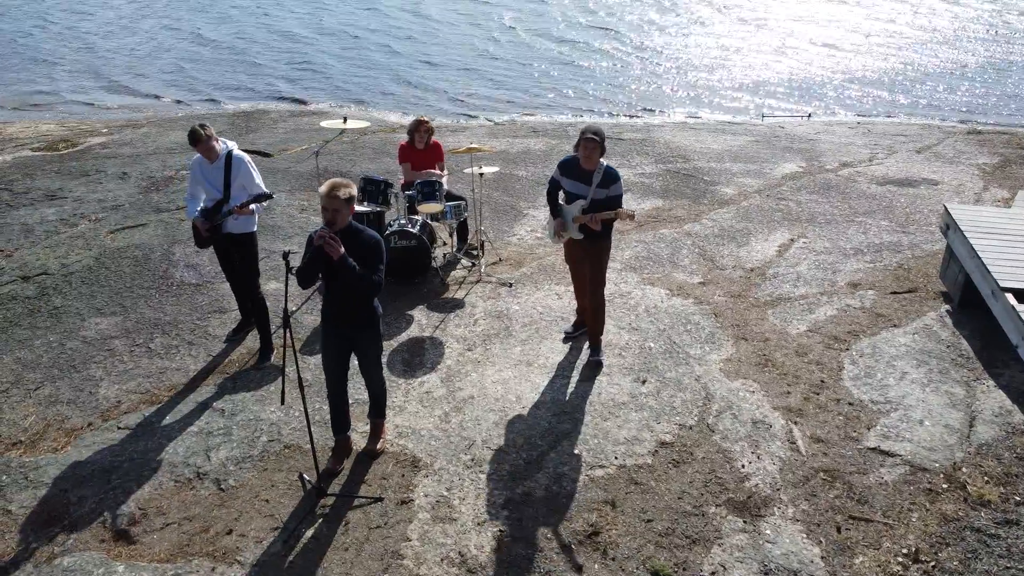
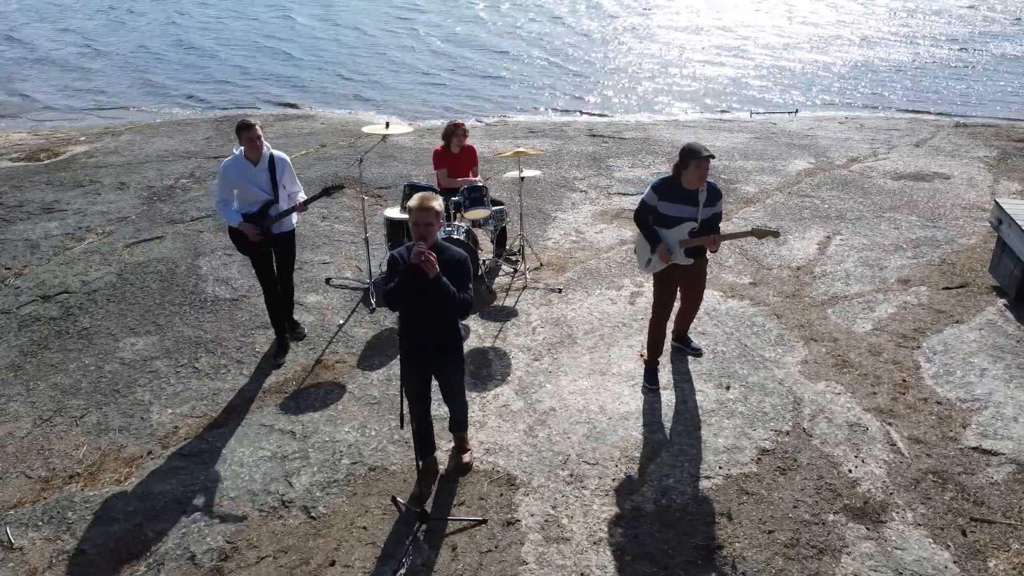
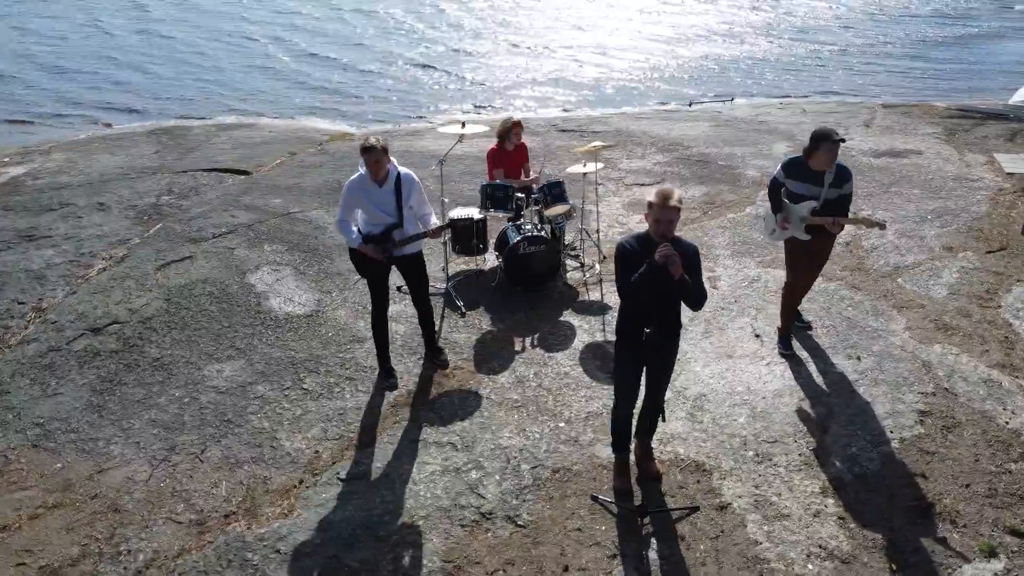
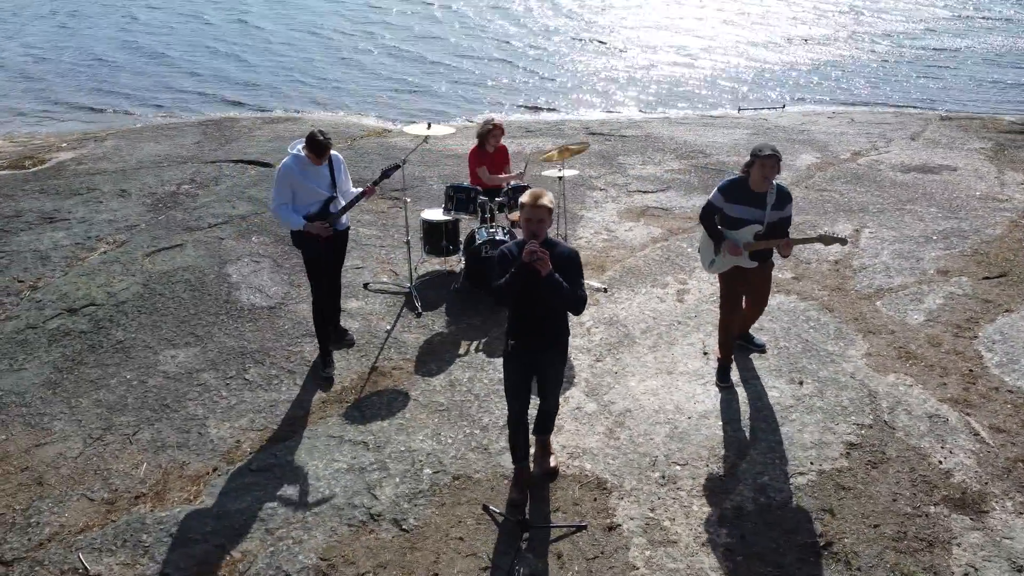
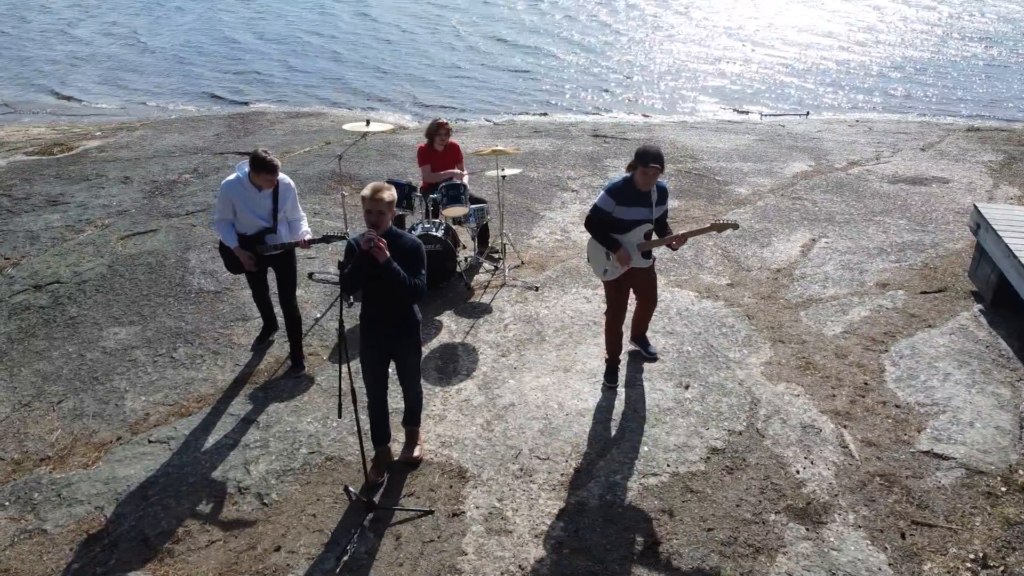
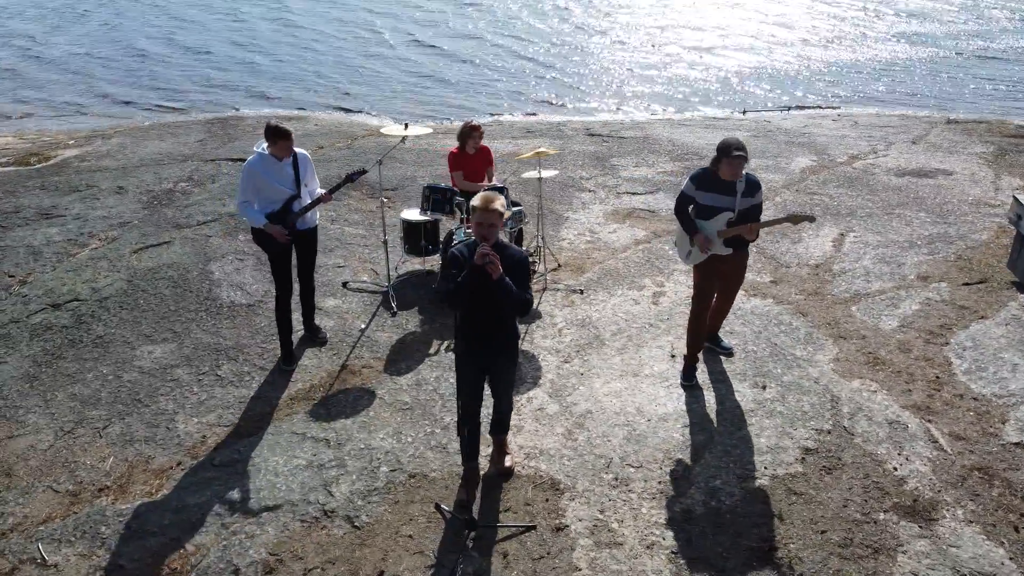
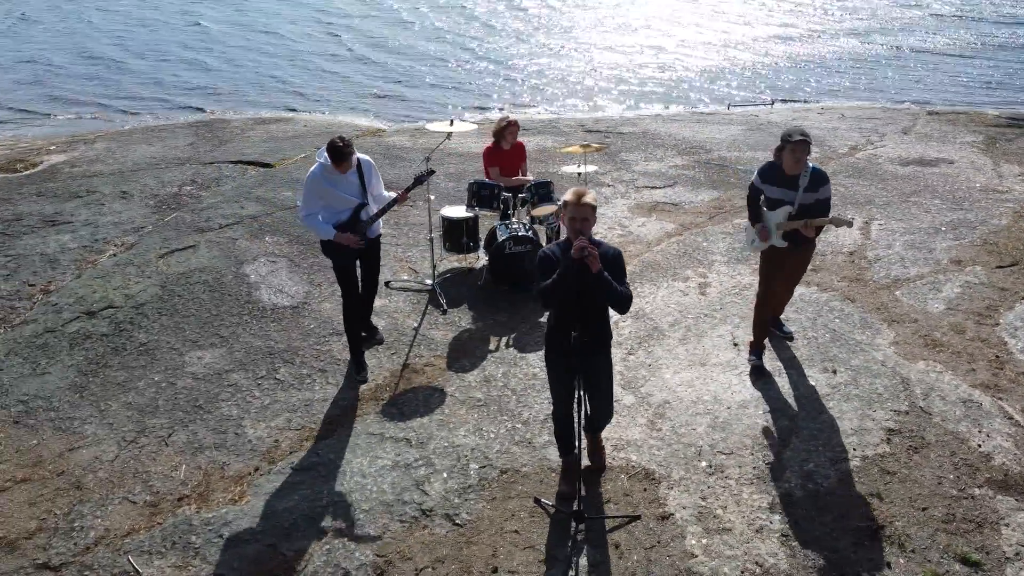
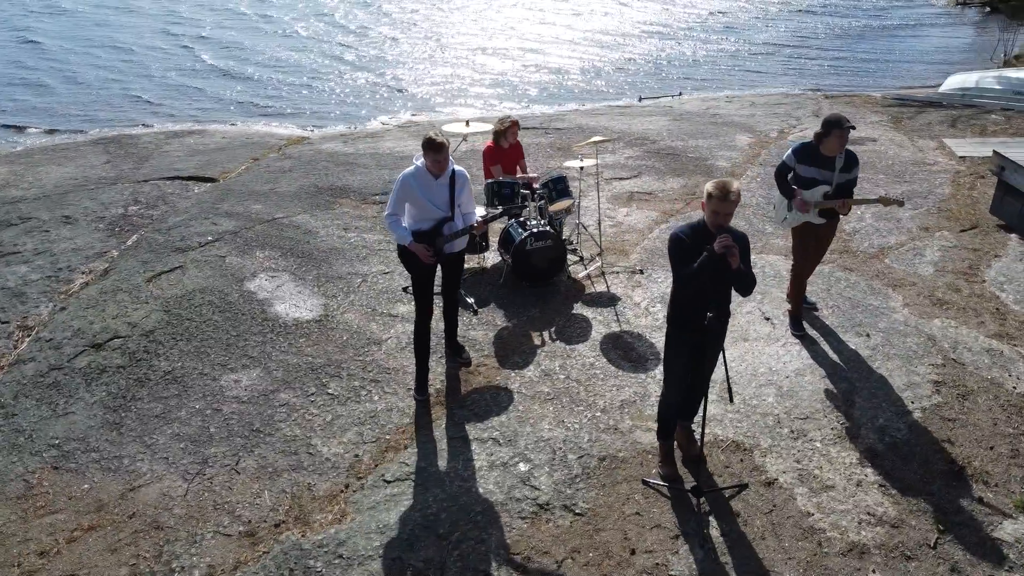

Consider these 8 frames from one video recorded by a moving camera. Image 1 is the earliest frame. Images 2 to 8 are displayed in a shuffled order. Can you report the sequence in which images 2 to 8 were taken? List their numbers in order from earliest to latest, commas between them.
5, 2, 6, 4, 7, 3, 8
